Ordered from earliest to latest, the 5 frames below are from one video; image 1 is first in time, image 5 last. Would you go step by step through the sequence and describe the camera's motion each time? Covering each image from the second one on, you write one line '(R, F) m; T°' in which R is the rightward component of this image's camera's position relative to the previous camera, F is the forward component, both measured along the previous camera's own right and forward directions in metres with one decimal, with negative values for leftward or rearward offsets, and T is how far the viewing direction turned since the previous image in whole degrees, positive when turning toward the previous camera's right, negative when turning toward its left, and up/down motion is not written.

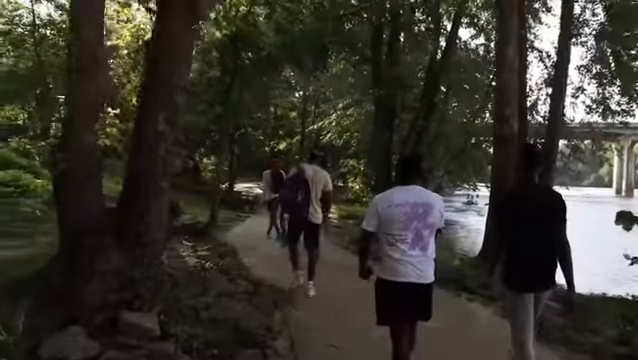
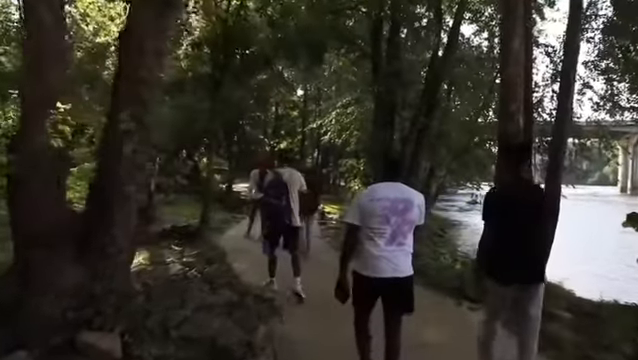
(+0.1, +0.3) m; 0°
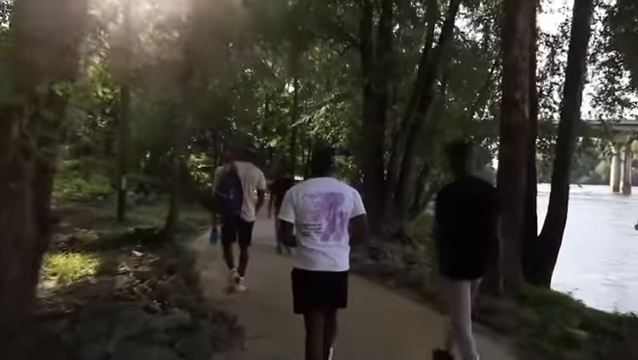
(+0.1, +0.7) m; 0°
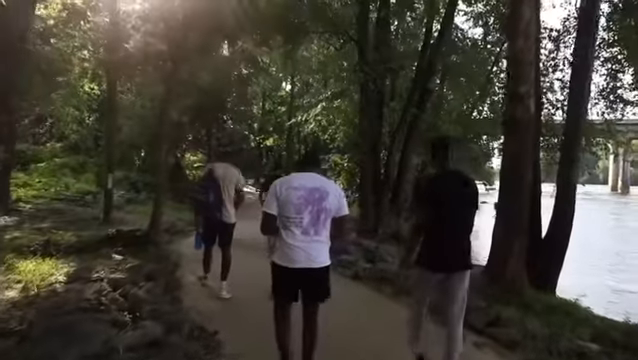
(0.0, +0.3) m; 0°
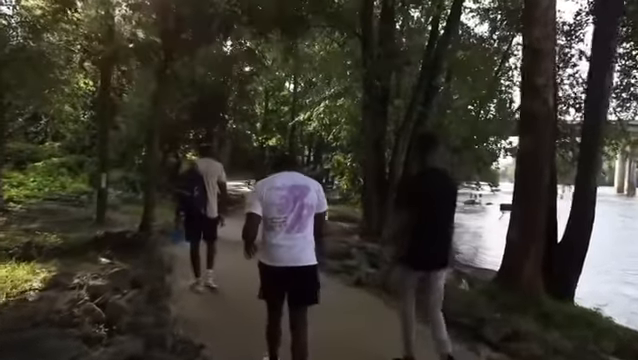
(0.0, +0.4) m; 0°
